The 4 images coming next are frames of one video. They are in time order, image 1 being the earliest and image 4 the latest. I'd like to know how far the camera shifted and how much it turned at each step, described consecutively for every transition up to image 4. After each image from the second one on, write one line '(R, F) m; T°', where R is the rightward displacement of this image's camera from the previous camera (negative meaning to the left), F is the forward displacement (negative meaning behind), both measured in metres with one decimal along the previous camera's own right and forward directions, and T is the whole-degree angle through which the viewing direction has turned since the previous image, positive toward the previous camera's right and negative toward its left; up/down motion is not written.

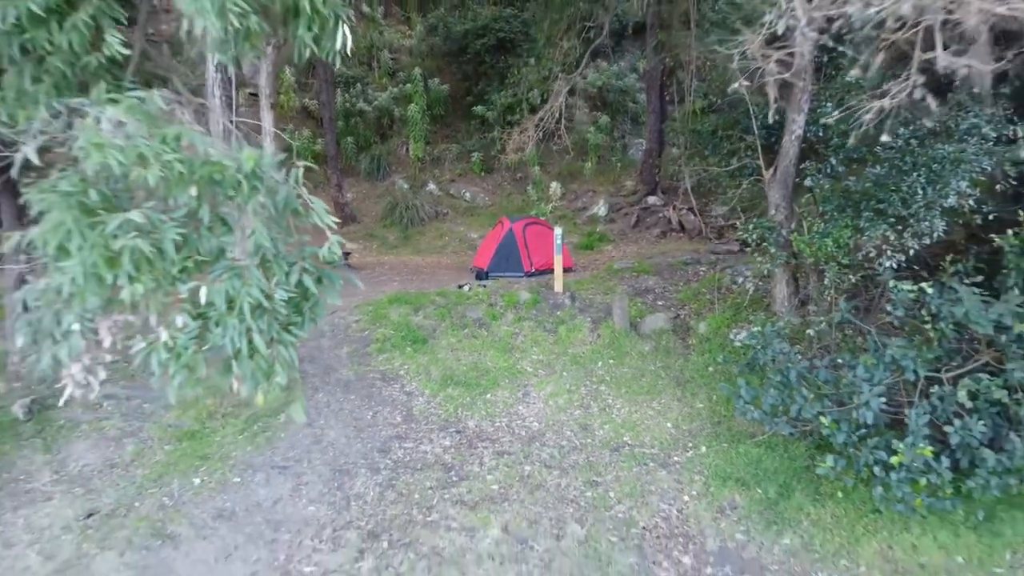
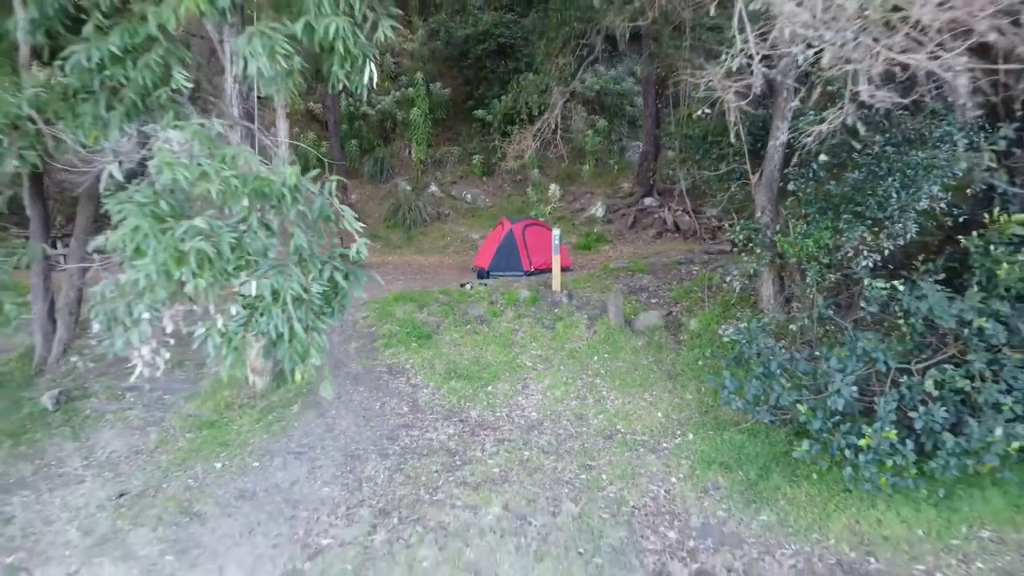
(0.0, -0.5) m; 0°
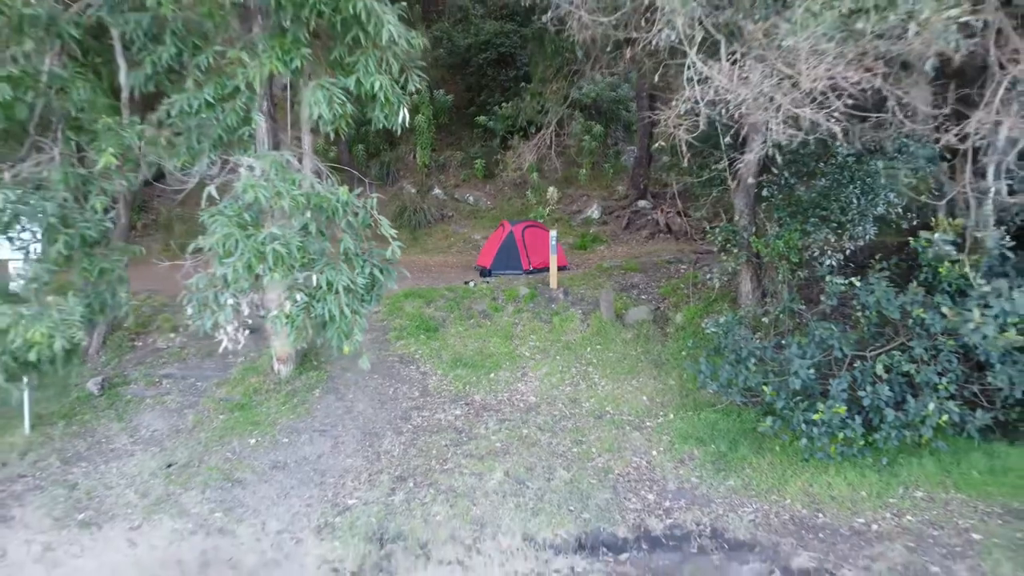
(0.0, -0.8) m; 0°
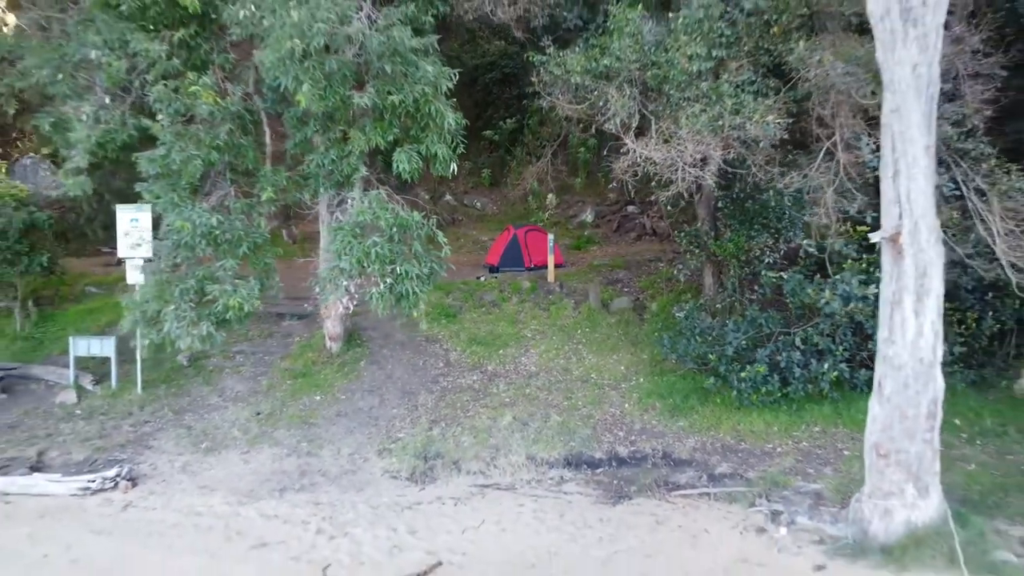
(-0.1, -2.2) m; 0°
